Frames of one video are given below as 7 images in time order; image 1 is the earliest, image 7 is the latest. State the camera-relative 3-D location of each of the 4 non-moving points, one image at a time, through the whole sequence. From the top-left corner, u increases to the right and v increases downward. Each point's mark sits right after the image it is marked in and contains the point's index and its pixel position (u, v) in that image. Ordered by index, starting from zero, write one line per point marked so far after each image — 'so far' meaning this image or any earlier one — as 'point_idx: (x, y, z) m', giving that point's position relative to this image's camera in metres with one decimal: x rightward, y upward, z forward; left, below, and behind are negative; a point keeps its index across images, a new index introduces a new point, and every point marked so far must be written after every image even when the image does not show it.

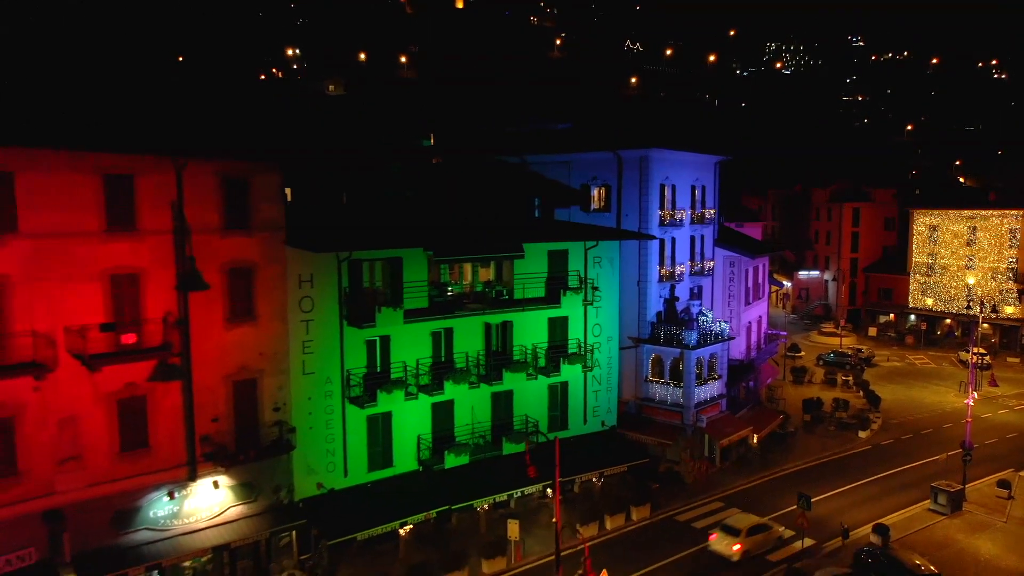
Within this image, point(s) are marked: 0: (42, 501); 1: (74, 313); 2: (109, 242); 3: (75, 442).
0: (-12.6, -5.7, +19.3) m
1: (-11.8, -0.6, +19.5) m
2: (-11.1, +1.3, +19.9) m
3: (-11.9, -4.2, +19.7) m
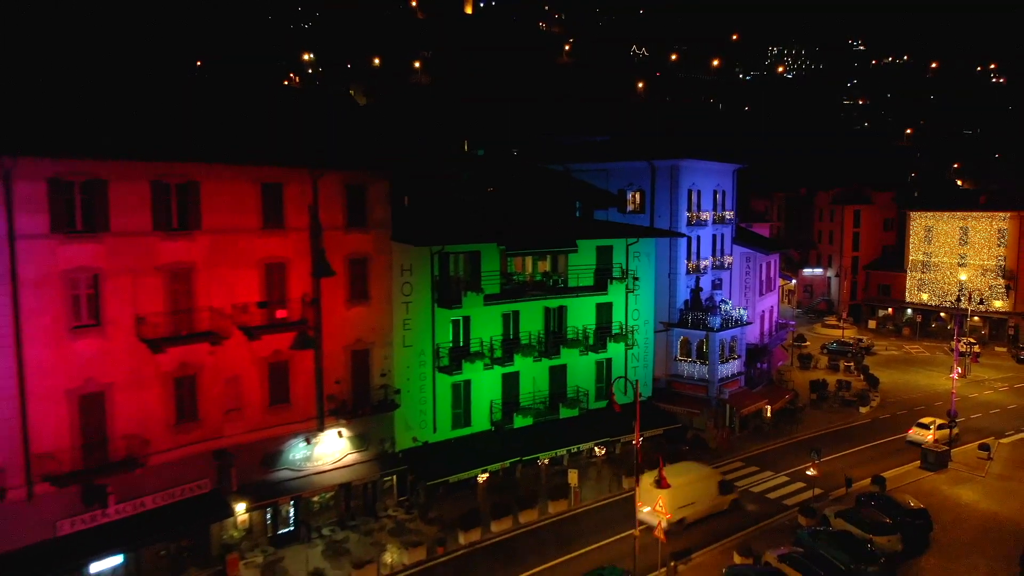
0: (-10.1, -5.2, +24.4) m
1: (-9.3, -0.1, +24.6) m
2: (-8.6, +1.8, +25.0) m
3: (-9.4, -3.7, +24.8) m
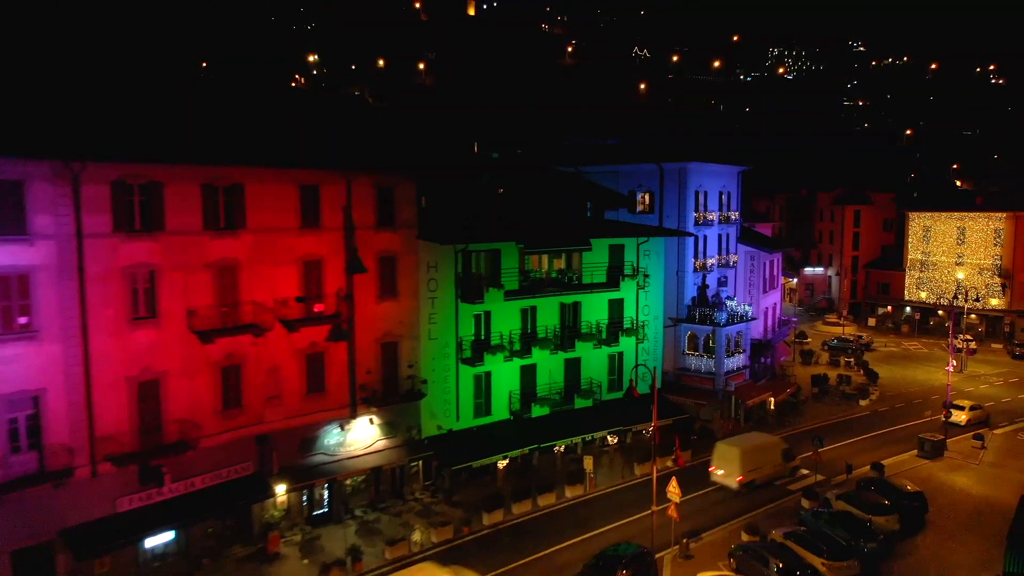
0: (-9.2, -5.1, +26.1) m
1: (-8.5, +0.1, +26.3) m
2: (-7.7, +2.0, +26.7) m
3: (-8.6, -3.5, +26.5) m
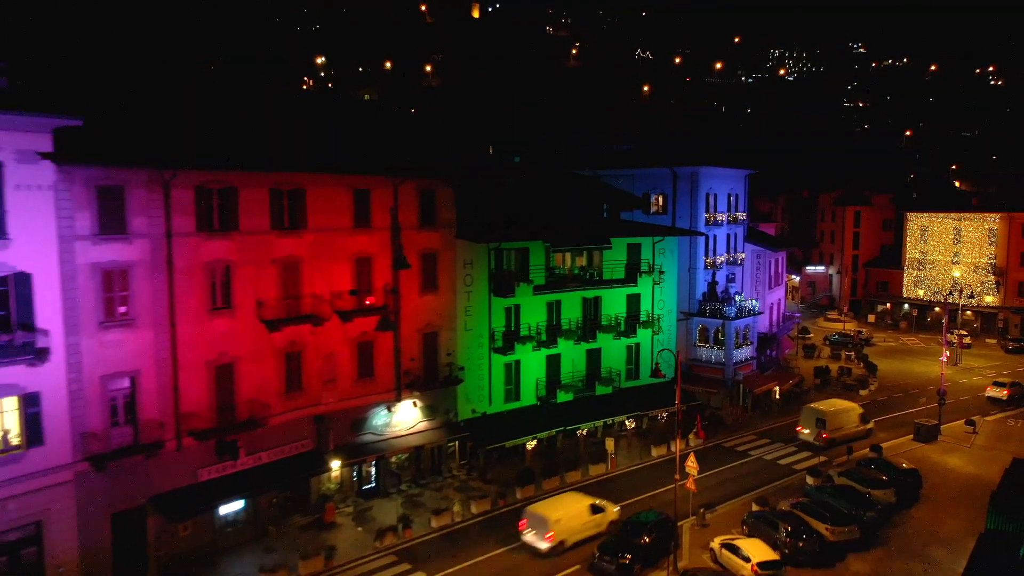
0: (-7.9, -4.8, +28.8) m
1: (-7.1, +0.3, +29.1) m
2: (-6.4, +2.2, +29.5) m
3: (-7.2, -3.3, +29.3) m
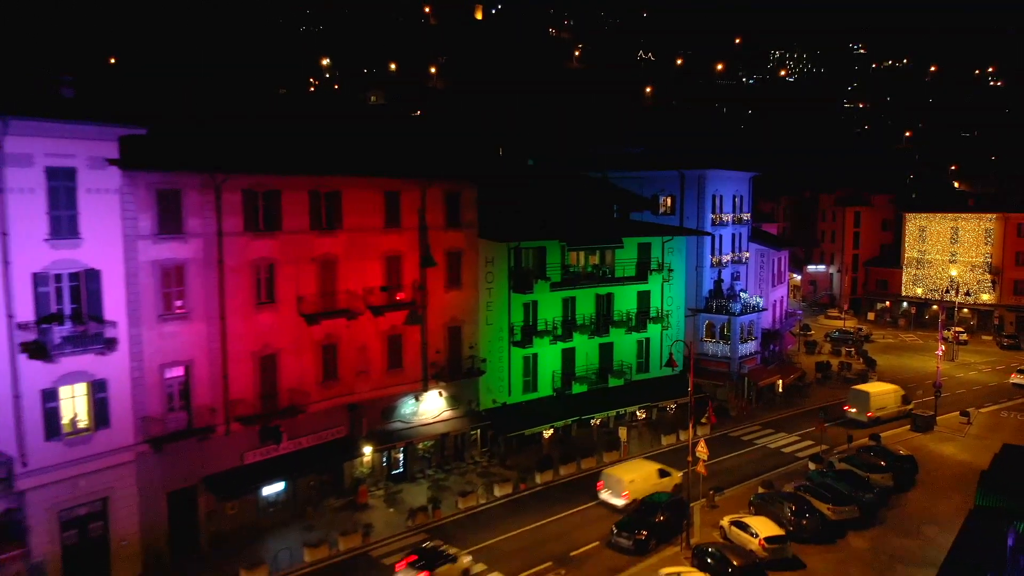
0: (-7.0, -4.7, +30.8) m
1: (-6.2, +0.4, +31.0) m
2: (-5.5, +2.3, +31.5) m
3: (-6.3, -3.1, +31.3) m
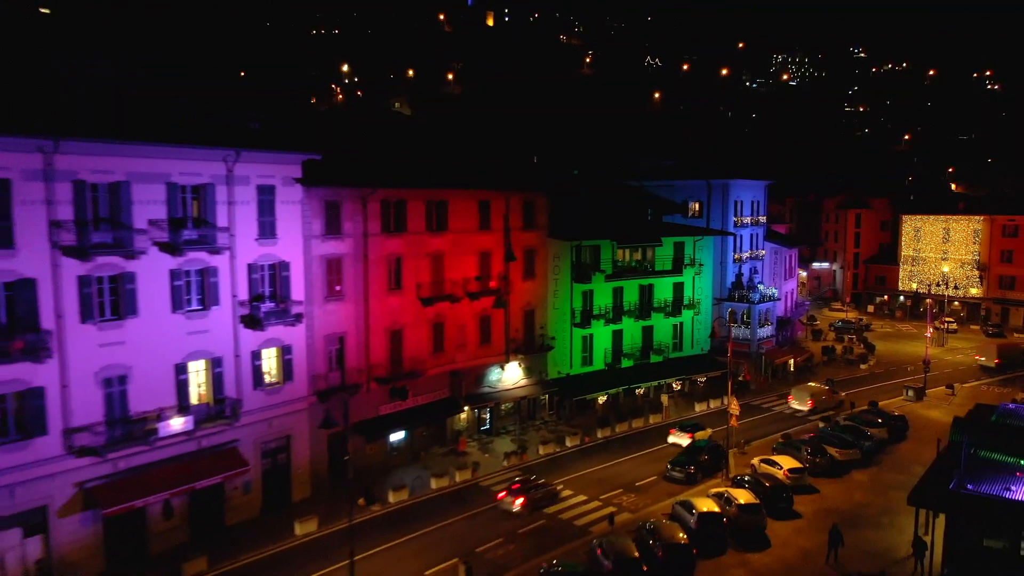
0: (-3.2, -4.1, +38.4) m
1: (-2.5, +1.0, +38.6) m
2: (-1.7, +2.9, +39.1) m
3: (-2.6, -2.6, +38.9) m
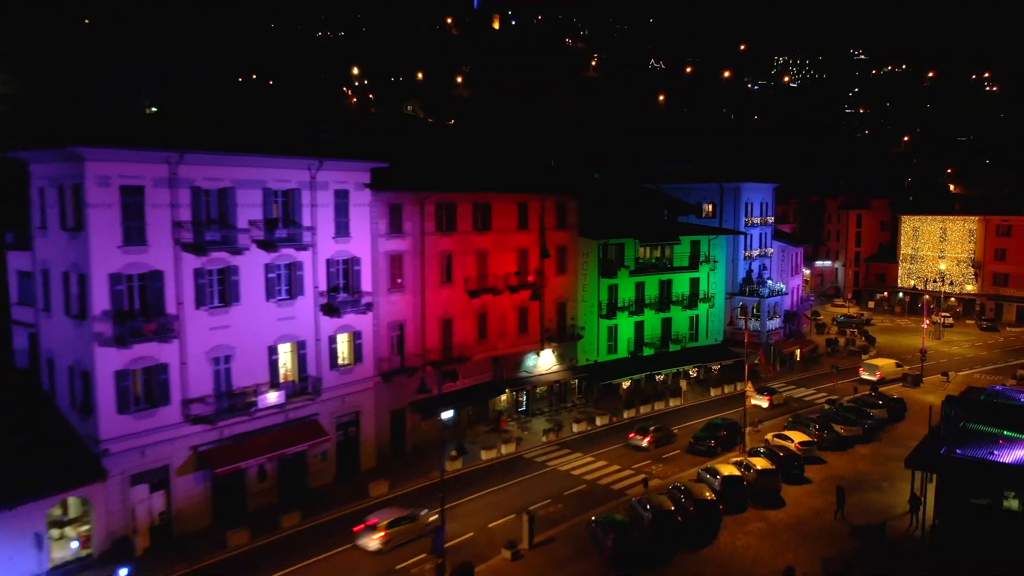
0: (-1.1, -3.8, +42.6) m
1: (-0.3, +1.3, +42.8) m
2: (+0.4, +3.2, +43.2) m
3: (-0.4, -2.3, +43.0) m
